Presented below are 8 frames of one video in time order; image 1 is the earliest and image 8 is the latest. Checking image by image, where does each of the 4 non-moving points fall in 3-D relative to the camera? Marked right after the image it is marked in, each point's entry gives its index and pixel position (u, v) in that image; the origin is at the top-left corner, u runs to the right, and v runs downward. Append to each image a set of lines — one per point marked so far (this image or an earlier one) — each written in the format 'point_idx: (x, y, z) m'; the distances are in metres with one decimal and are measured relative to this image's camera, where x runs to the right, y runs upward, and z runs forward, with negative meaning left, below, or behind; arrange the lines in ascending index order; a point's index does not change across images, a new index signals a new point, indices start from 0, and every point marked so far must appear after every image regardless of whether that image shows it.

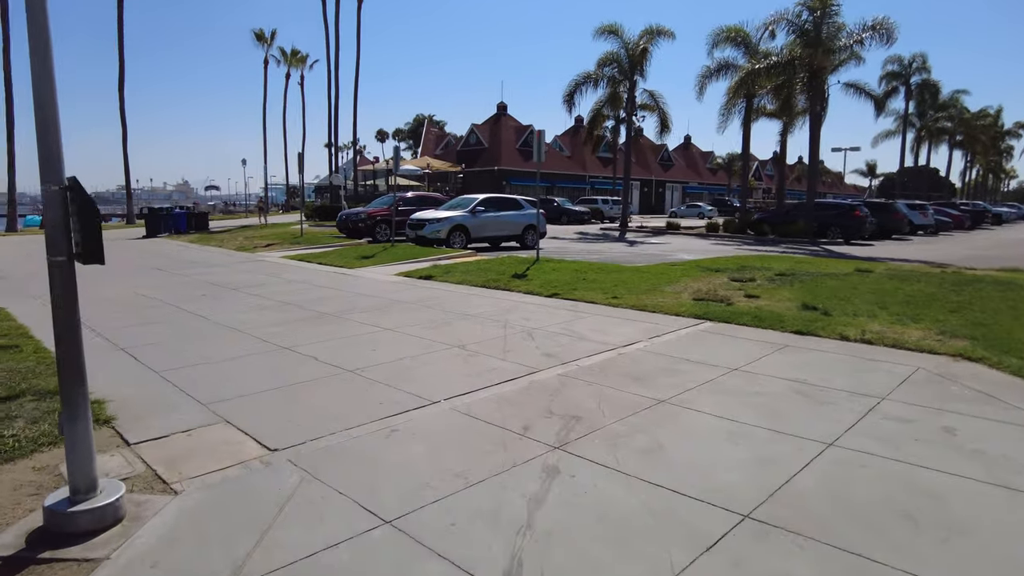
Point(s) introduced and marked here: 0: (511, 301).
0: (0.0, -0.2, +10.1) m
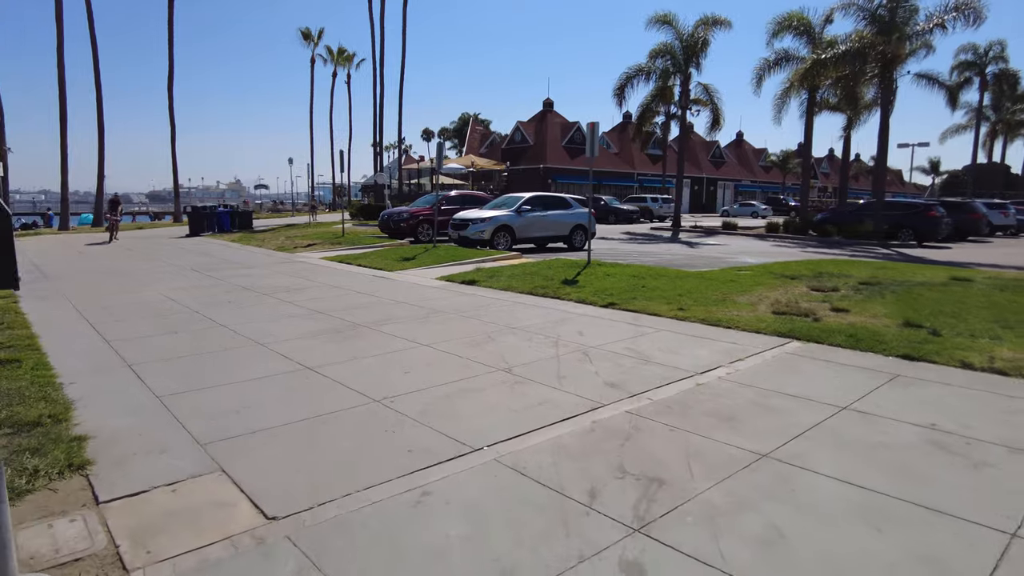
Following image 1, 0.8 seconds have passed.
0: (+0.7, -0.3, +9.0) m
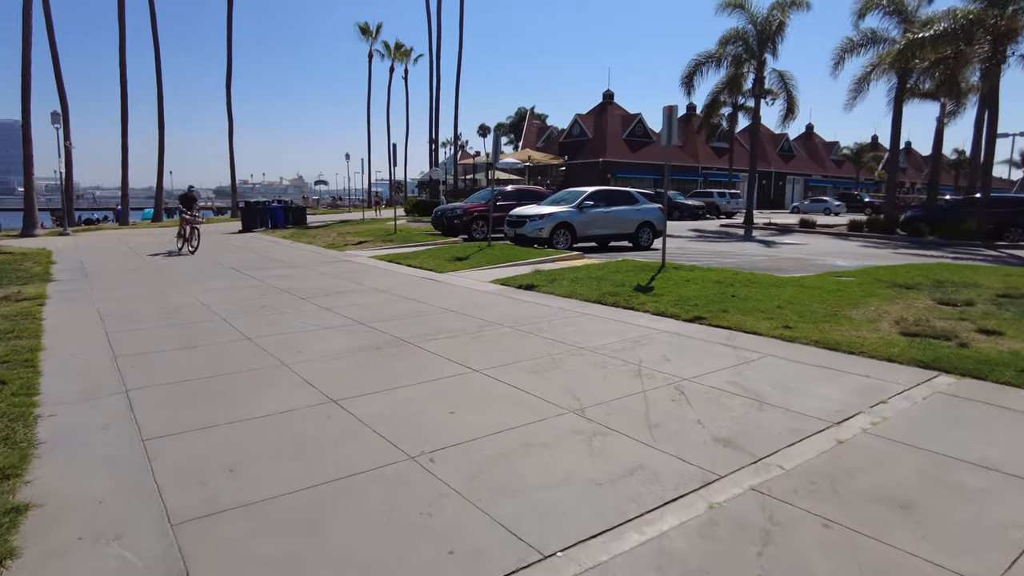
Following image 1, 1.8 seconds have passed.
0: (+1.4, -0.5, +7.6) m
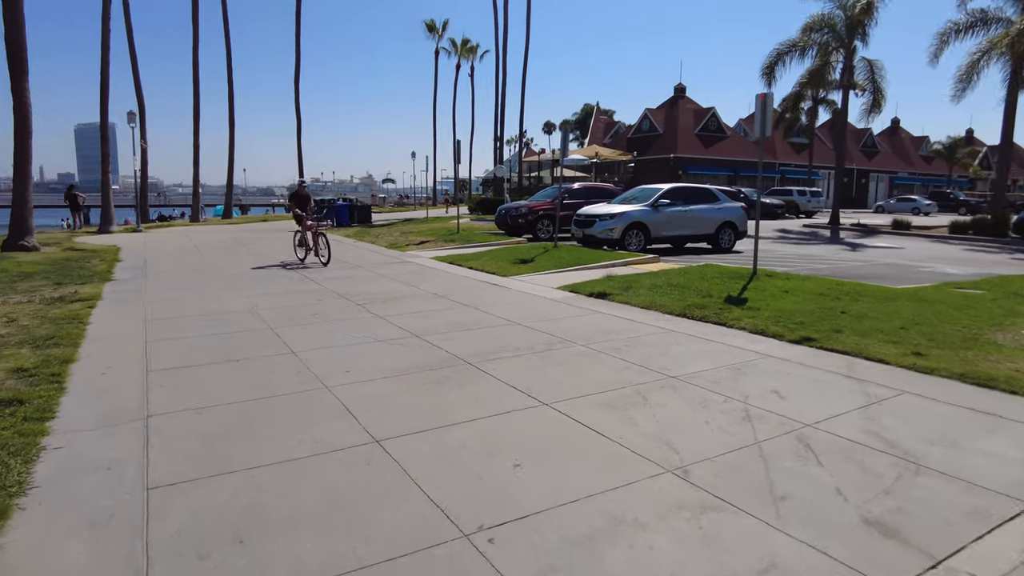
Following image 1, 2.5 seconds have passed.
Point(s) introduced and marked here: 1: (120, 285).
0: (+2.2, -0.6, +6.5) m
1: (-6.9, +0.1, +11.8) m
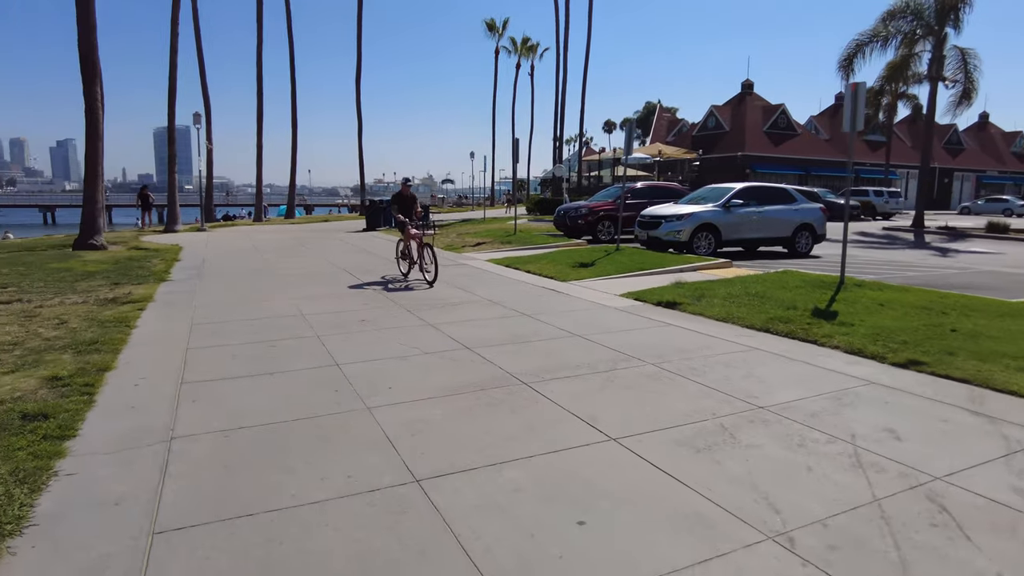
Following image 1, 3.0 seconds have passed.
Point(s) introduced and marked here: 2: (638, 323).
0: (+2.7, -0.7, +5.6) m
1: (-5.9, 0.0, +11.7) m
2: (+1.5, -0.4, +7.9) m
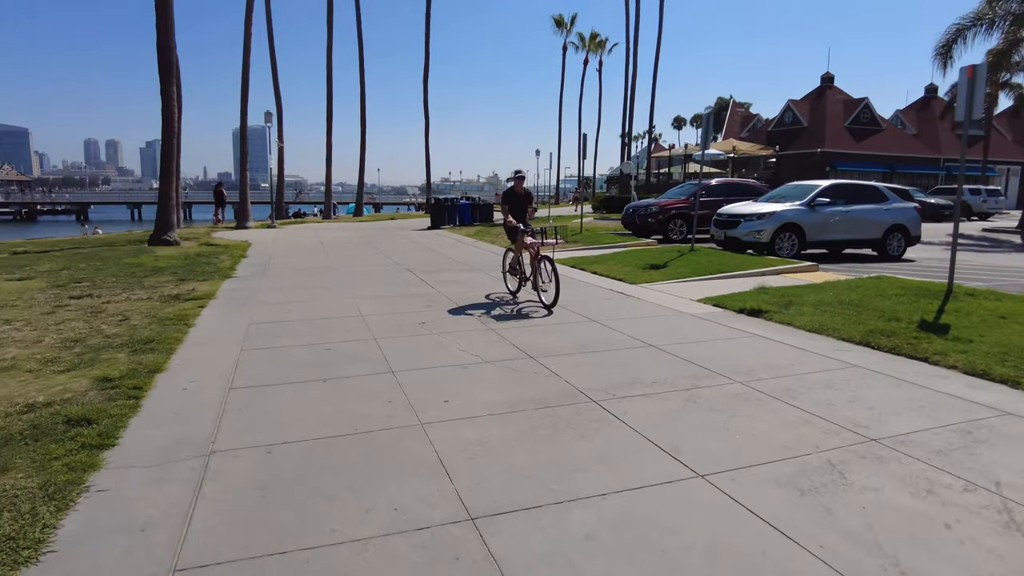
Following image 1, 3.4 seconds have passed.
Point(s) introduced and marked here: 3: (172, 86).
0: (+3.2, -0.8, +4.8) m
1: (-4.8, +0.1, +11.7) m
2: (+2.2, -0.5, +7.2) m
3: (-9.7, +5.8, +19.0) m
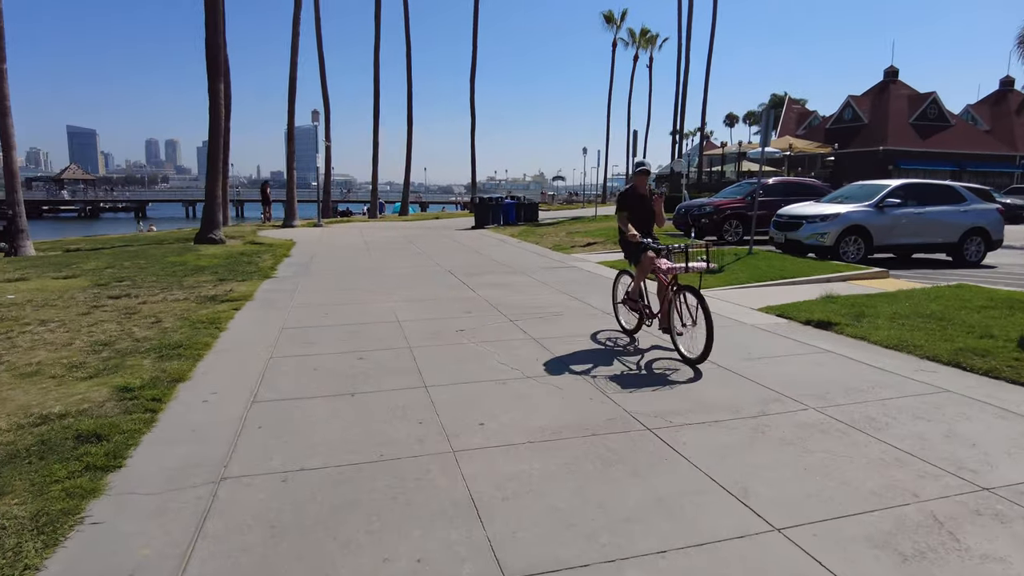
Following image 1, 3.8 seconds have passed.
0: (+3.4, -0.9, +4.0) m
1: (-4.0, +0.1, +11.4) m
2: (+2.6, -0.6, +6.5) m
3: (-8.3, +5.8, +19.0) m
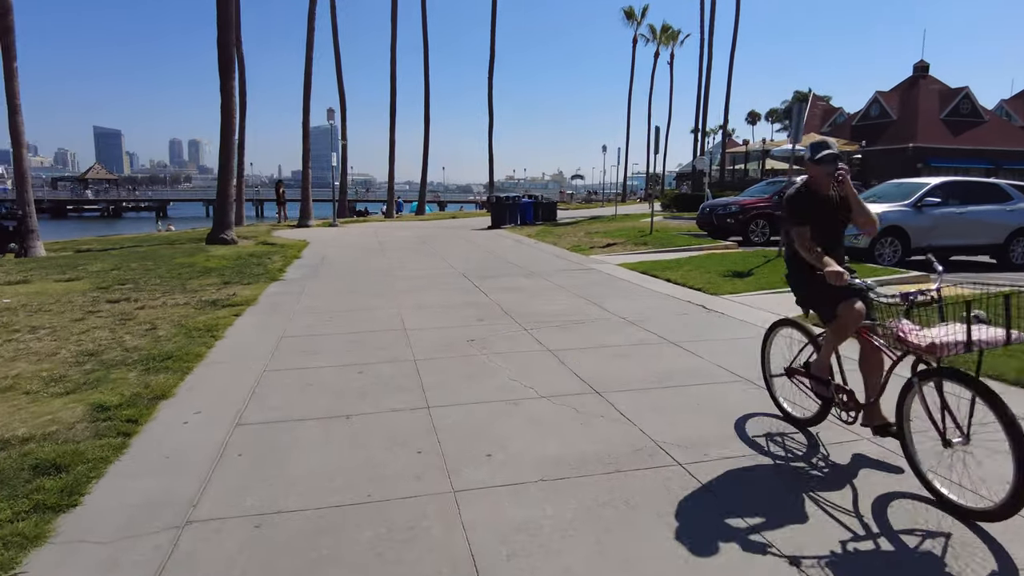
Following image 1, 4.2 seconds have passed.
0: (+3.5, -1.0, +3.4) m
1: (-3.7, 0.0, +11.0) m
2: (+2.8, -0.7, +5.9) m
3: (-7.8, +5.8, +18.7) m
